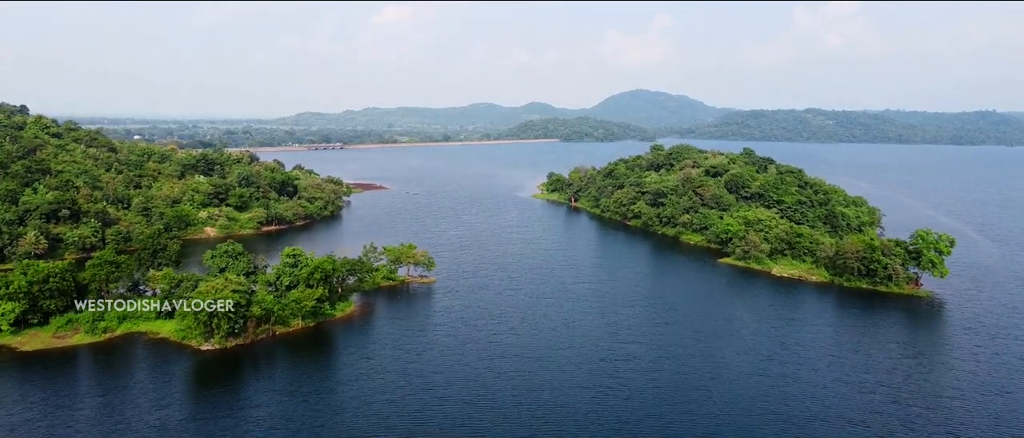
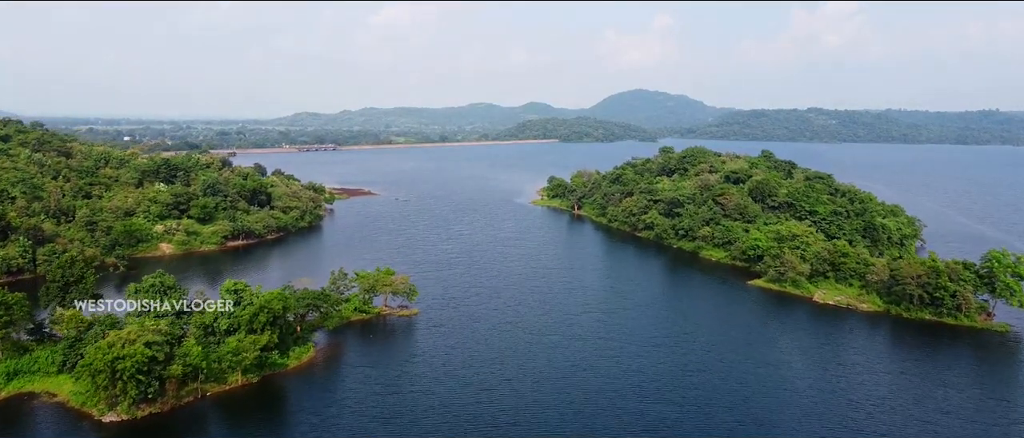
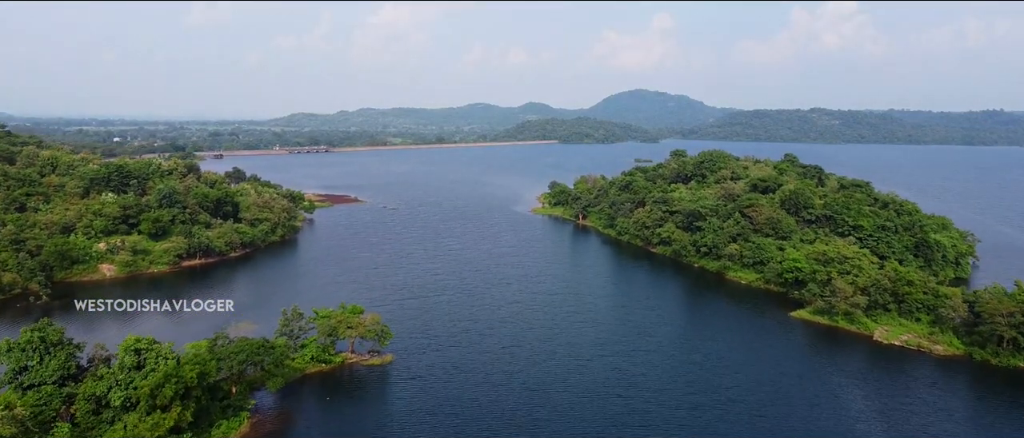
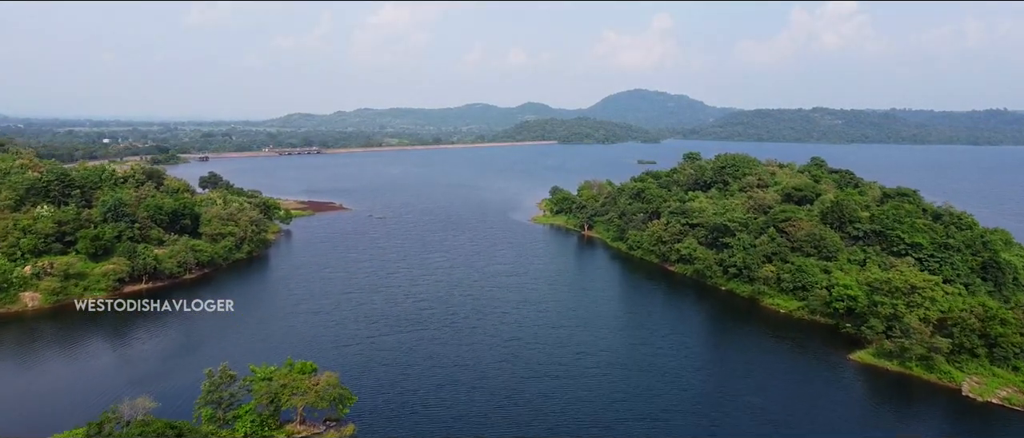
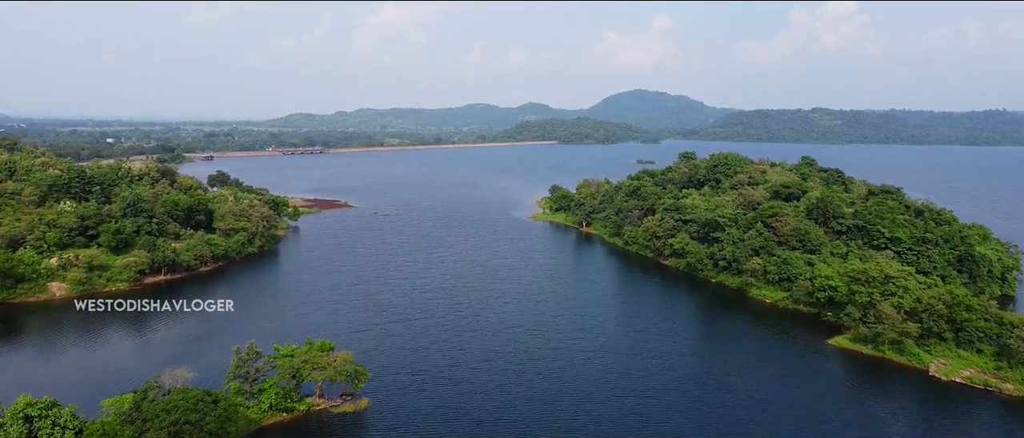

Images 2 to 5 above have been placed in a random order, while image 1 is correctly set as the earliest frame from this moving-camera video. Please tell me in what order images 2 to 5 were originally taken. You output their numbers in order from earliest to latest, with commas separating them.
2, 3, 5, 4
